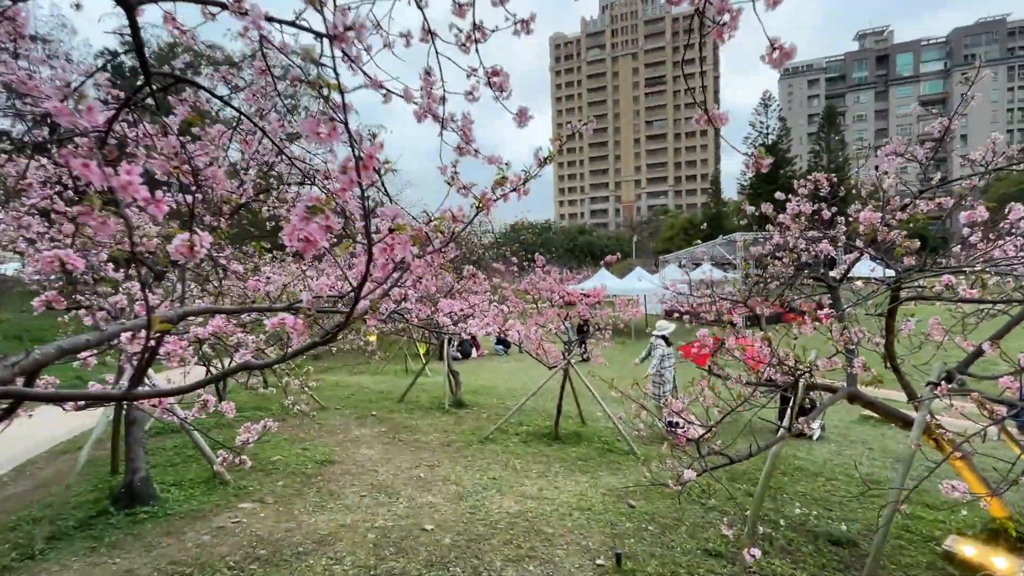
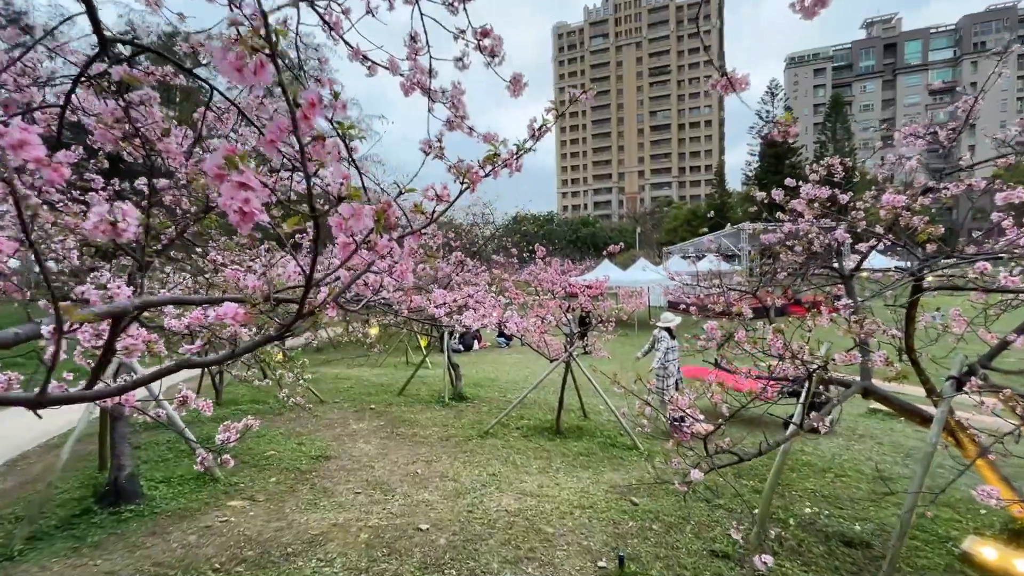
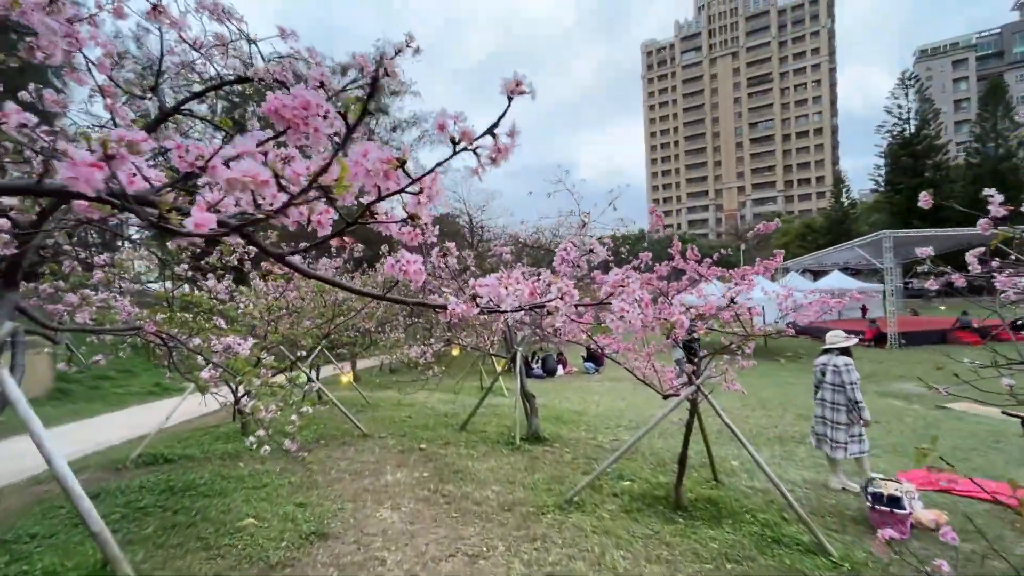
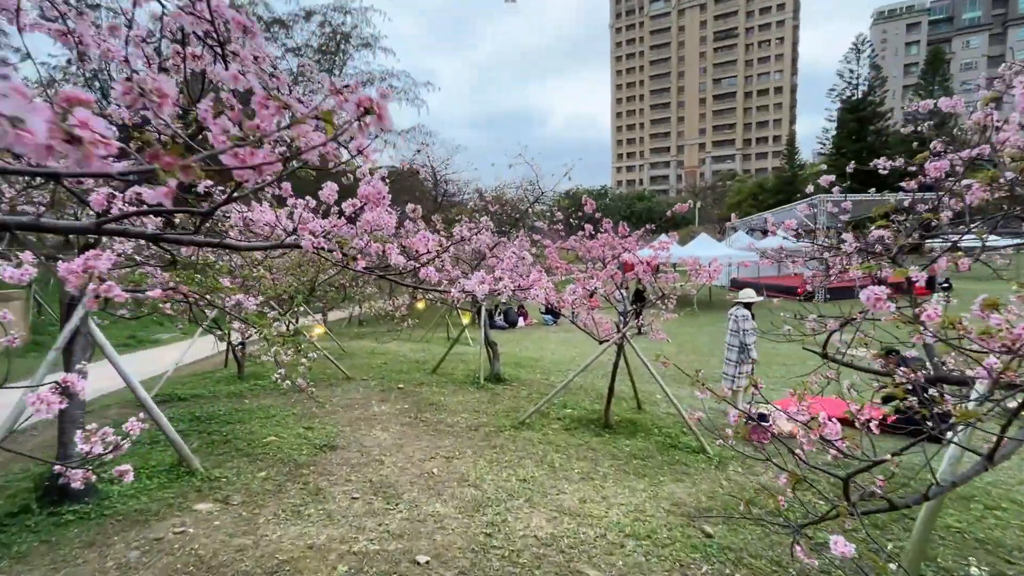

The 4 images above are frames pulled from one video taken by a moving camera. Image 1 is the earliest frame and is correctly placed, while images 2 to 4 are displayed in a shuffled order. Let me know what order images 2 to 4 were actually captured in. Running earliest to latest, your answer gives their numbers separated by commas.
2, 4, 3
